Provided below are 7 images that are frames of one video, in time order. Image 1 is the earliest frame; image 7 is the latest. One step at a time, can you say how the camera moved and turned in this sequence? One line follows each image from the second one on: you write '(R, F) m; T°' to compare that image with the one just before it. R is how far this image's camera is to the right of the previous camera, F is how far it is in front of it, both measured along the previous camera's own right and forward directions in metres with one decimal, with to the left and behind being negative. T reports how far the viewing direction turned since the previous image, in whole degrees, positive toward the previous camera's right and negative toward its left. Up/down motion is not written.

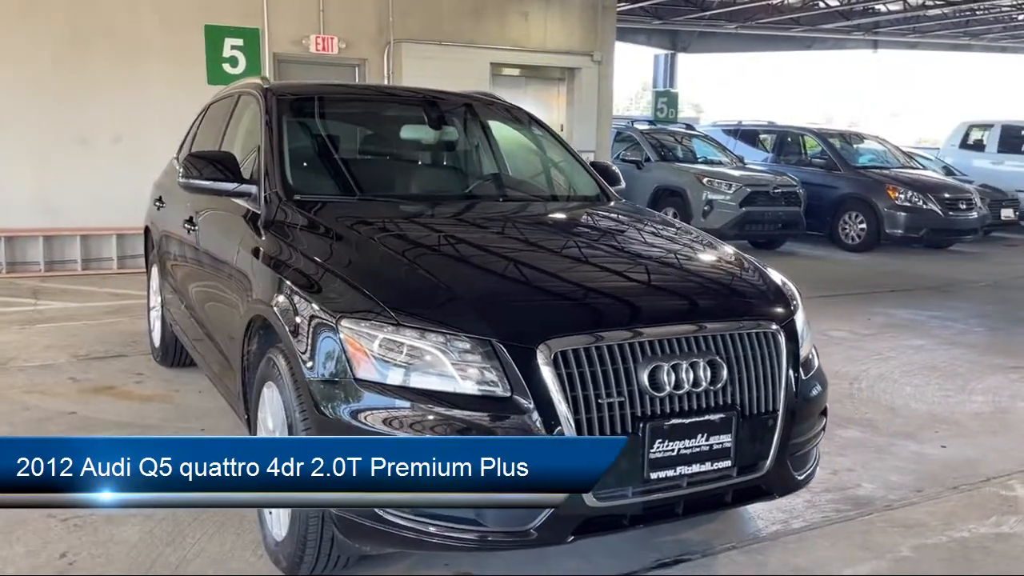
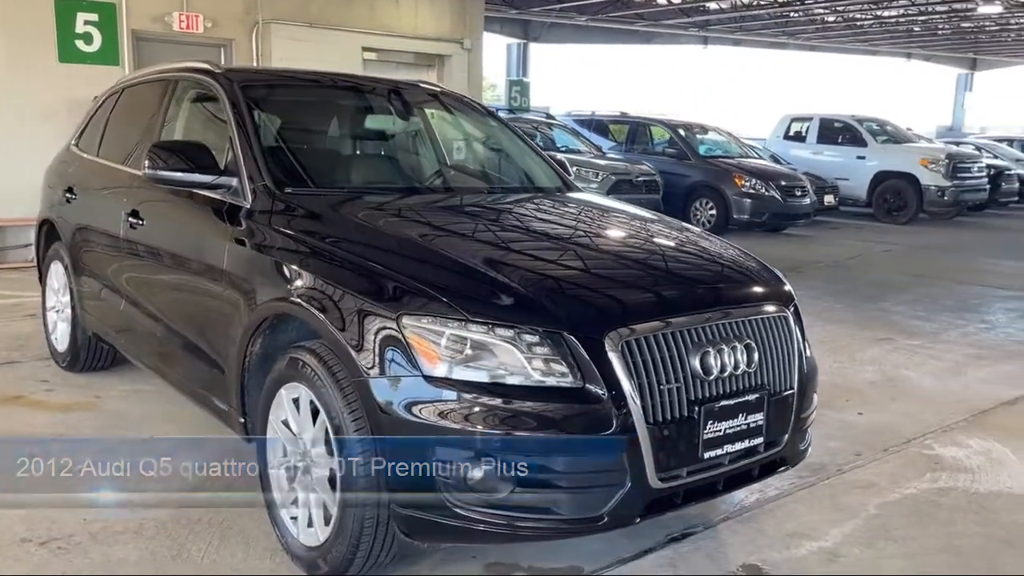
(-0.6, 0.0) m; +12°
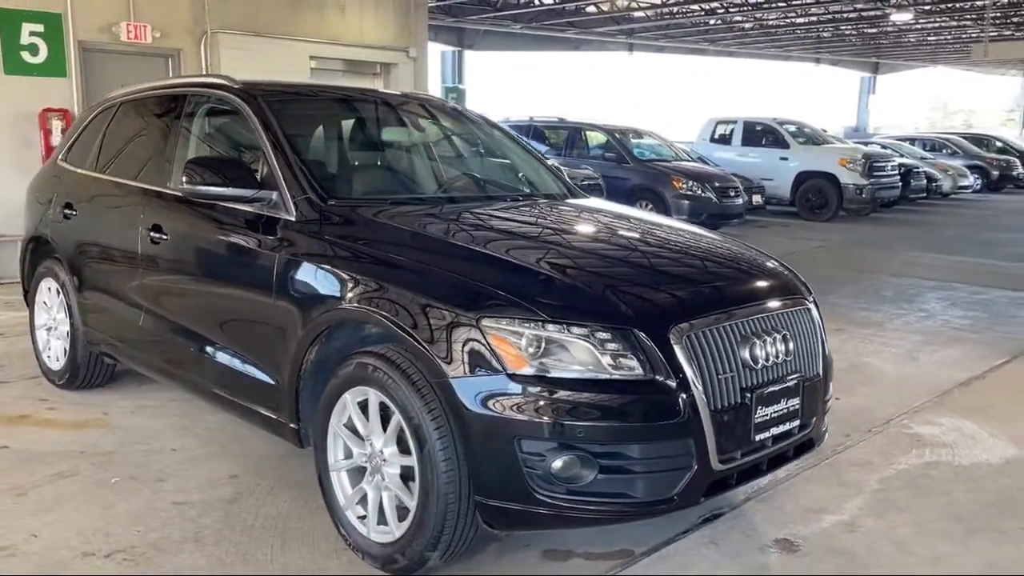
(-0.4, -0.1) m; +5°
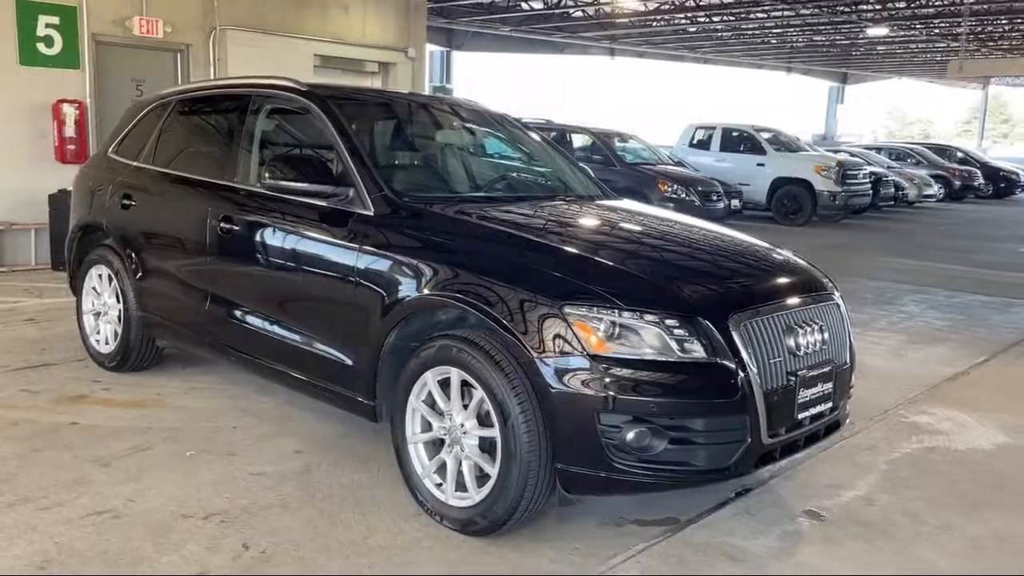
(-0.4, -0.3) m; +2°
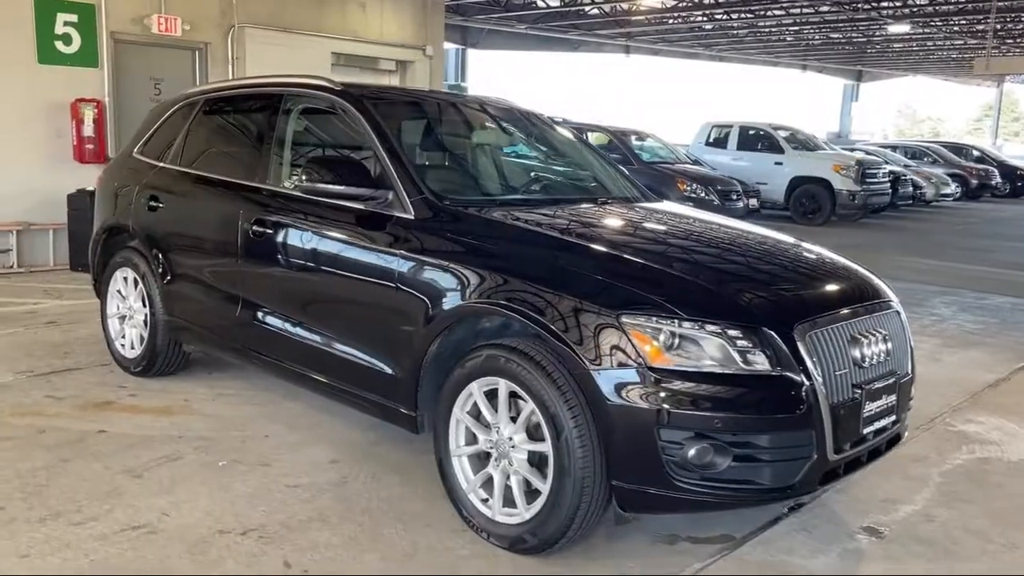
(-0.1, +0.1) m; -1°
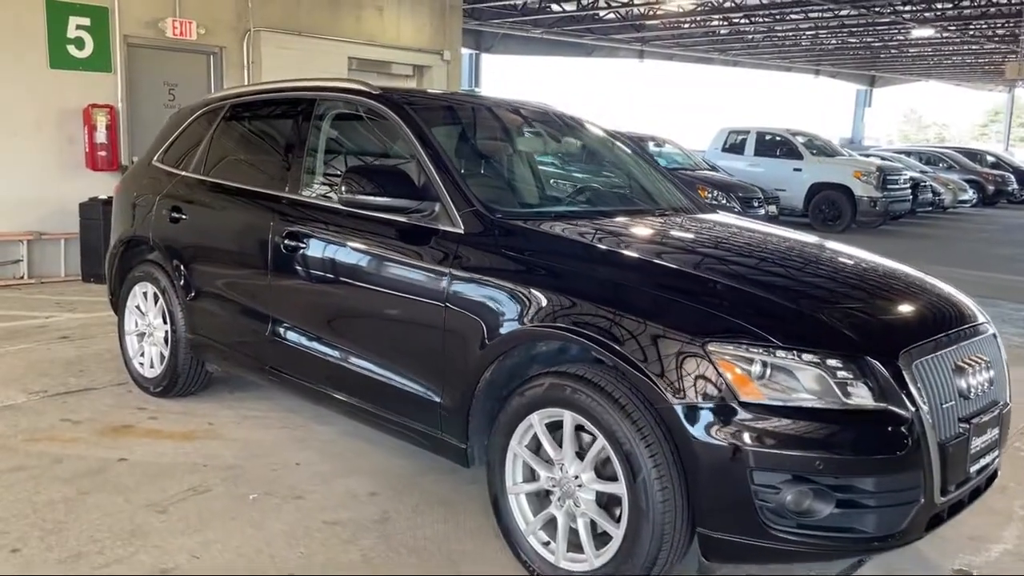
(-0.2, +0.3) m; 0°
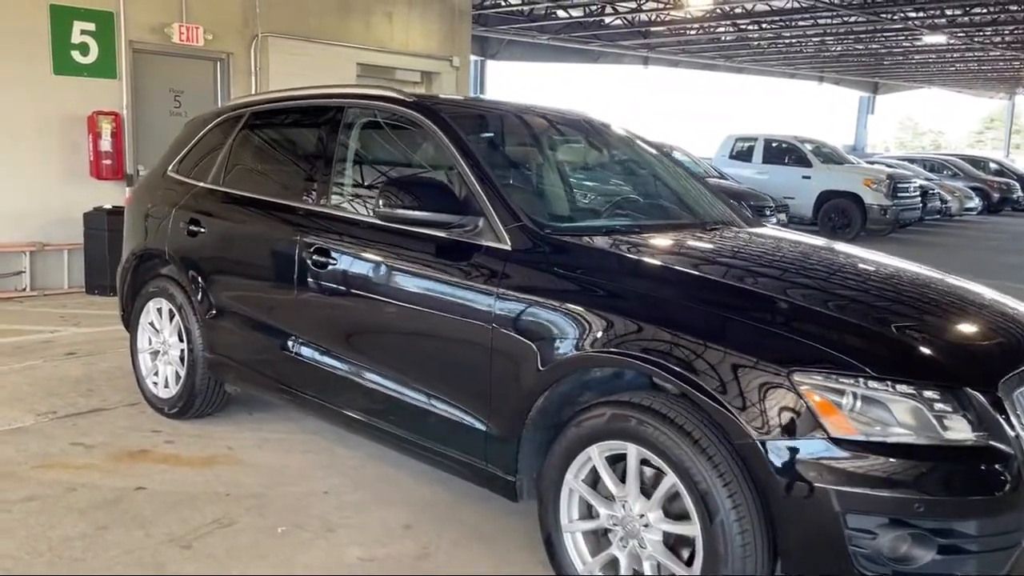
(-0.2, +0.2) m; 0°
